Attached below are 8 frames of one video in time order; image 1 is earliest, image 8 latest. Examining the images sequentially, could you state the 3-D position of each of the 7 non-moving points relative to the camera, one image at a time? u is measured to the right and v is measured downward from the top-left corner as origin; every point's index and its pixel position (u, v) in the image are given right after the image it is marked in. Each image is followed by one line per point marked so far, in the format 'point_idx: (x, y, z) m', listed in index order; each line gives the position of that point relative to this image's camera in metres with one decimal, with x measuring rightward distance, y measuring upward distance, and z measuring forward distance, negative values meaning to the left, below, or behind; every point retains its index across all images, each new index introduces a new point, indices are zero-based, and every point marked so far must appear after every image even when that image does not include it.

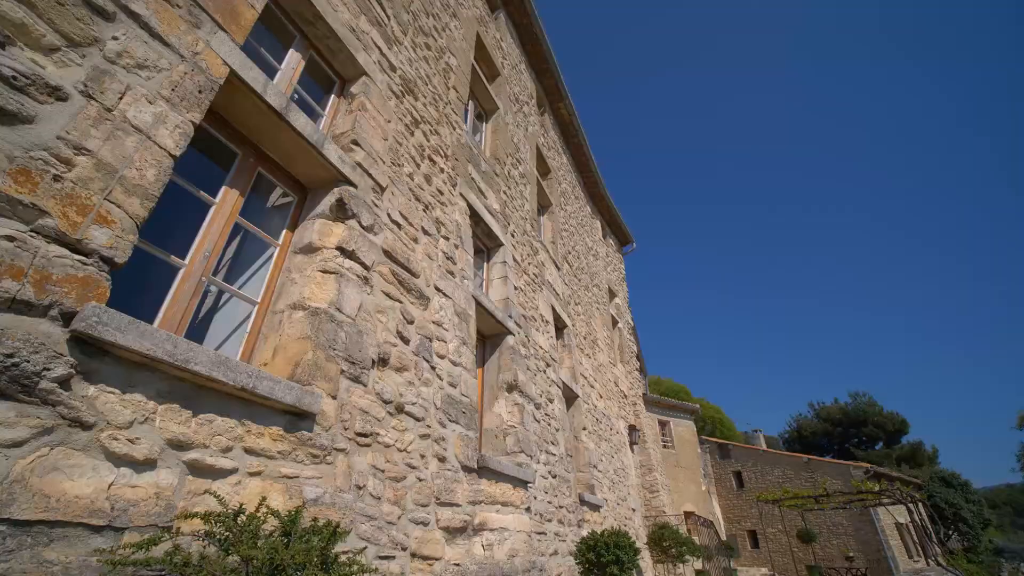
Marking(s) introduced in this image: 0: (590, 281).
0: (+1.8, +0.2, +10.2) m
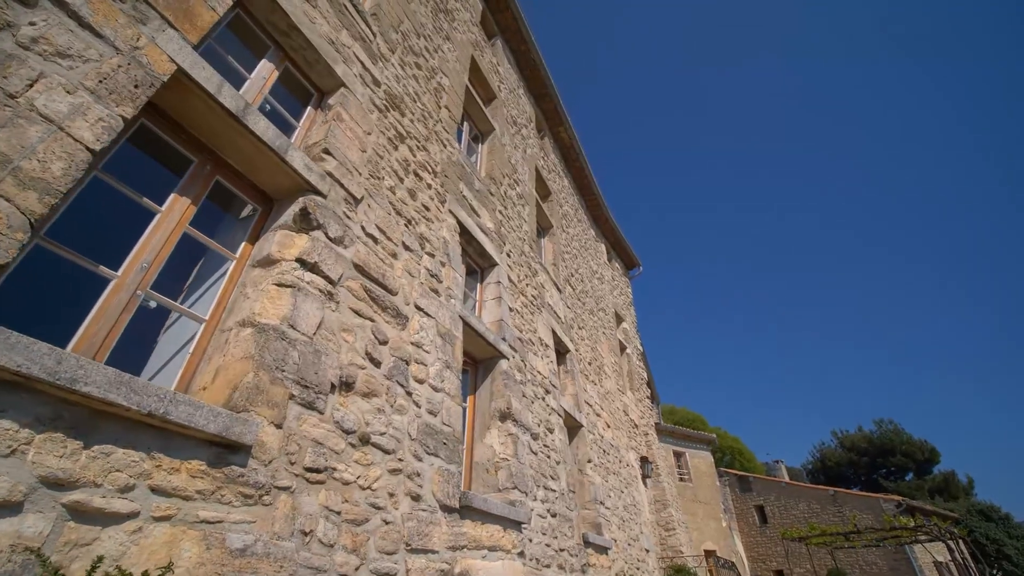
0: (+1.9, -0.4, +9.9) m
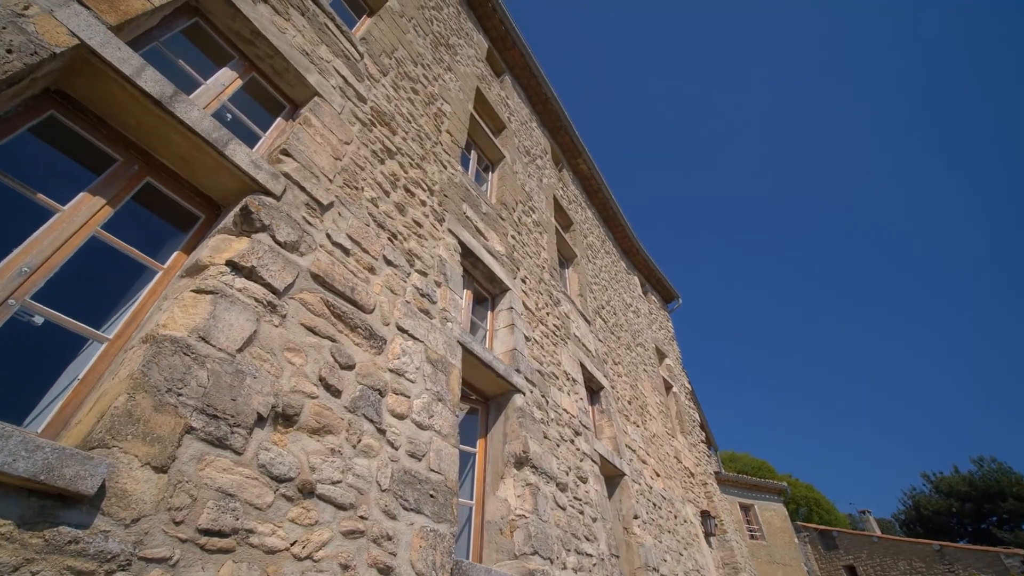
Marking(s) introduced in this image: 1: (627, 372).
0: (+2.5, -1.1, +9.1) m
1: (+2.0, -1.5, +7.6) m
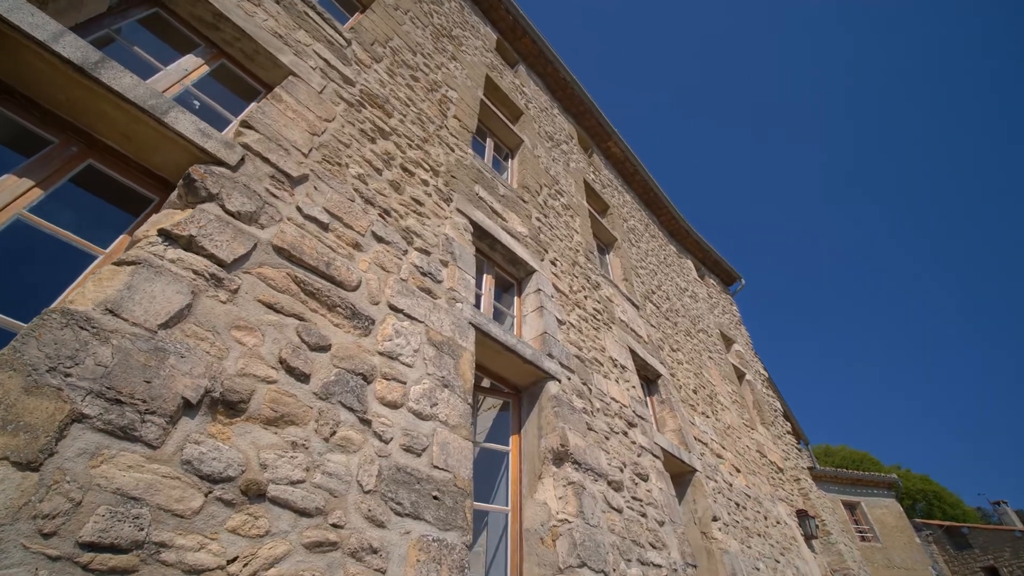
0: (+3.4, -0.7, +8.2) m
1: (+2.8, -1.1, +6.9) m
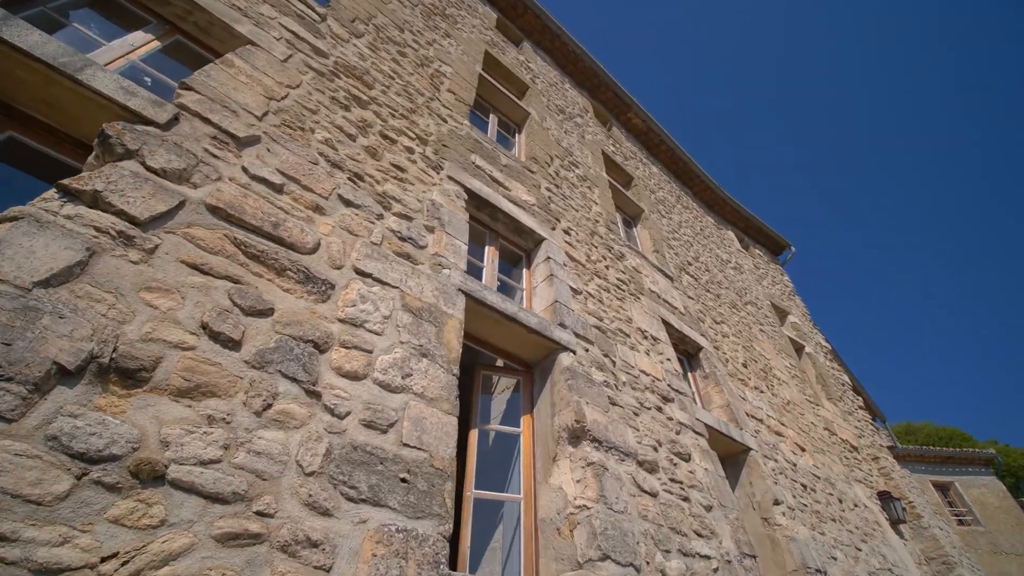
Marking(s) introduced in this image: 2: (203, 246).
0: (+3.9, -0.1, +7.5) m
1: (+3.2, -0.6, +6.2) m
2: (-1.2, +0.2, +1.6) m
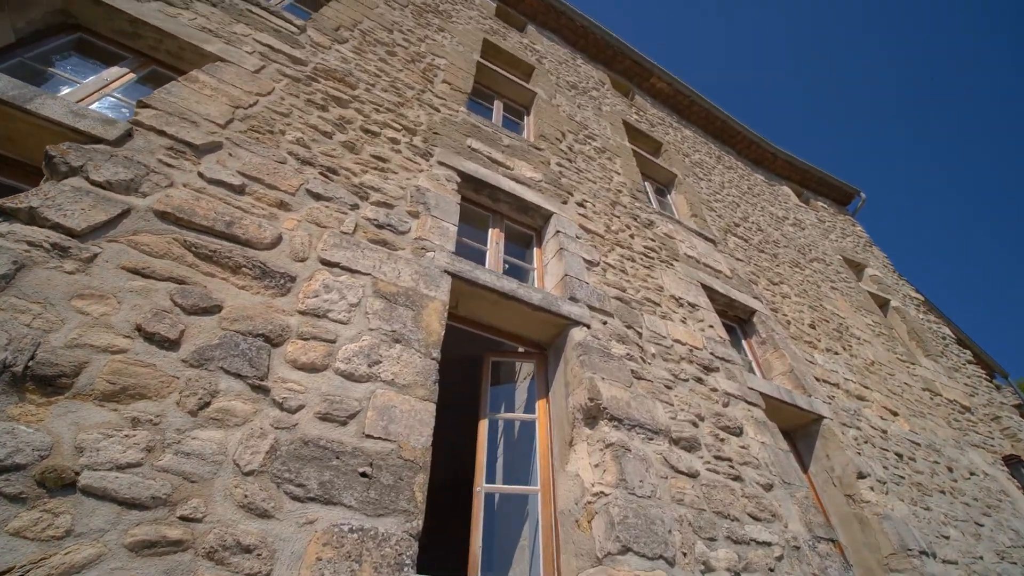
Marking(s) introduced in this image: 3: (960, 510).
0: (+4.5, +0.5, +6.8) m
1: (+3.7, 0.0, +5.6) m
2: (-1.3, +0.1, +1.6) m
3: (+3.7, -1.8, +3.5) m
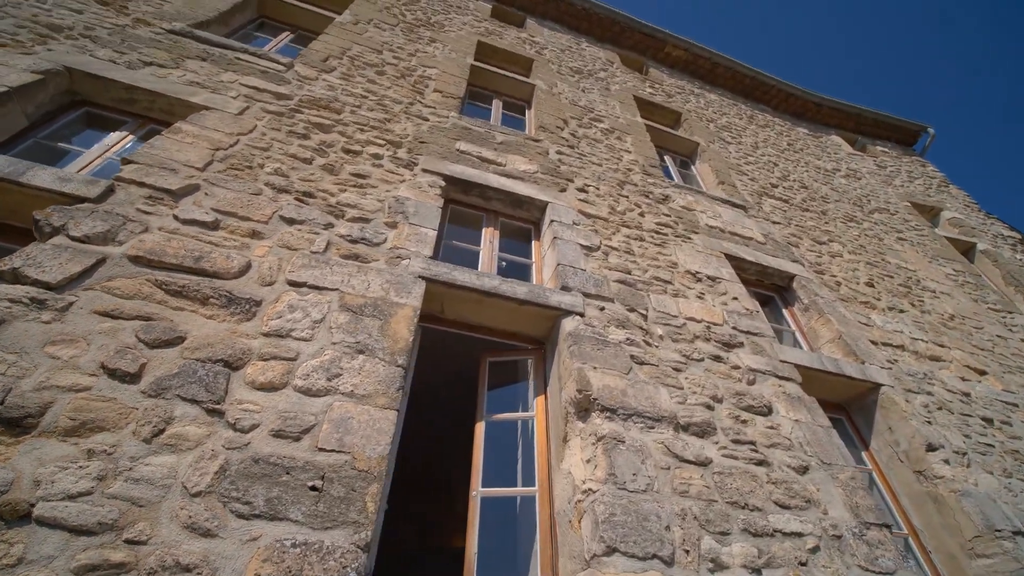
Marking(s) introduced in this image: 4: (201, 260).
0: (+4.8, +1.1, +6.1) m
1: (+3.9, +0.5, +5.0) m
2: (-1.5, 0.0, +1.7) m
3: (+3.9, -1.3, +2.9) m
4: (-1.4, +0.1, +1.9) m
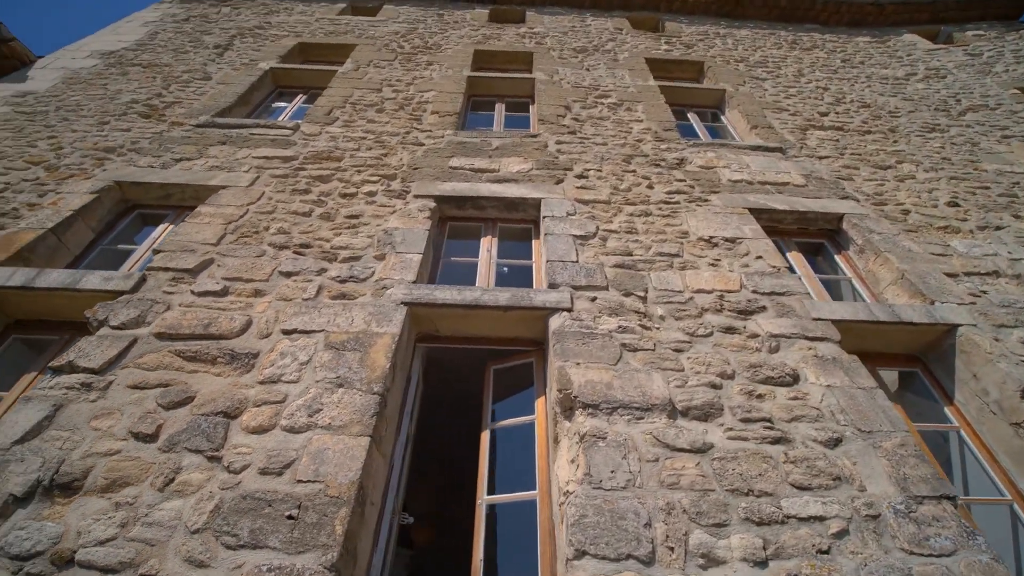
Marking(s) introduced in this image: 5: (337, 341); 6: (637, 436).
0: (+5.0, +2.1, +5.1) m
1: (+4.1, +1.2, +4.2) m
2: (-1.7, -0.4, +2.1) m
3: (+4.0, -0.6, +2.2) m
4: (-1.6, -0.2, +2.2) m
5: (-0.9, -0.3, +2.2) m
6: (+0.6, -0.6, +1.9) m
